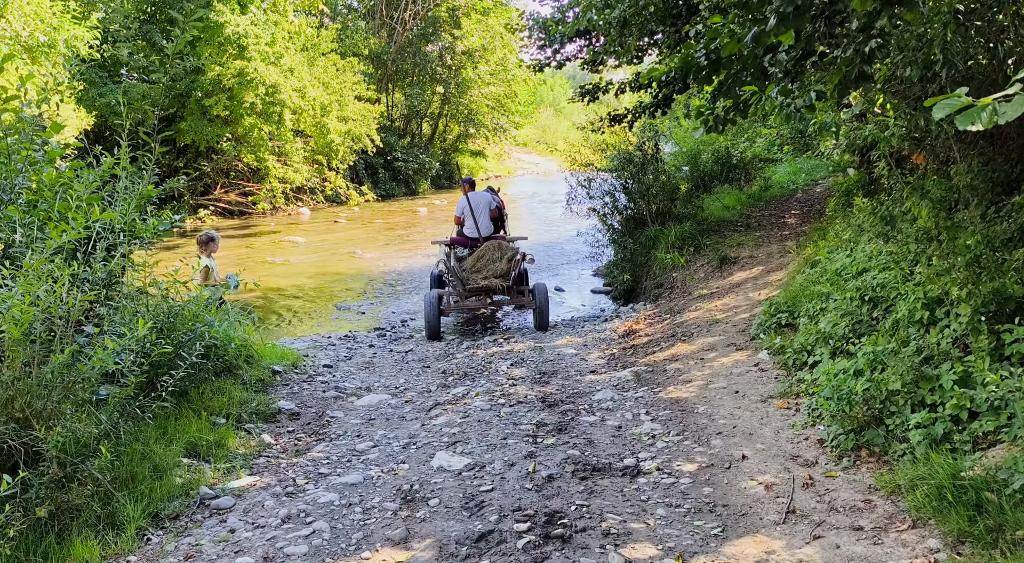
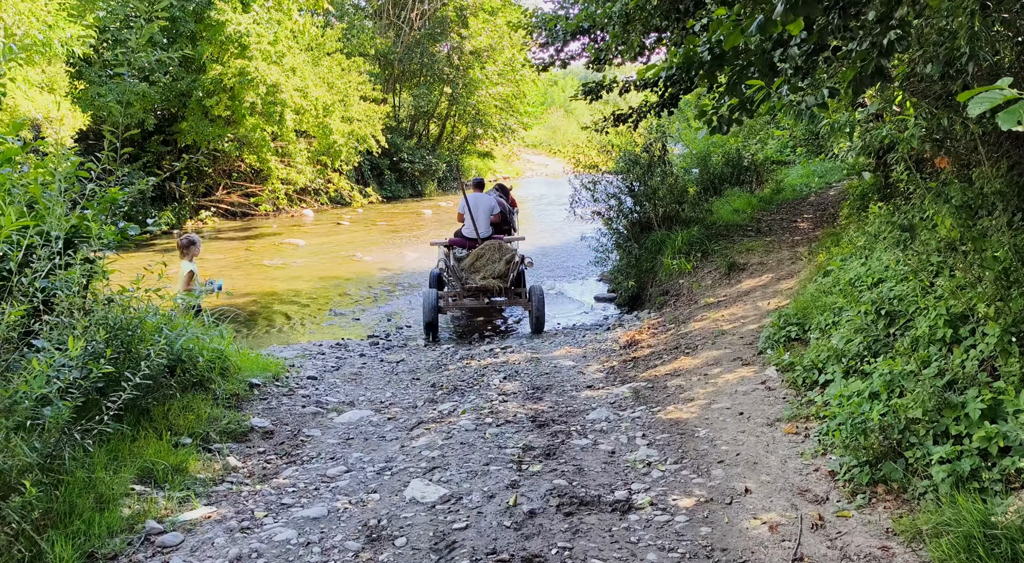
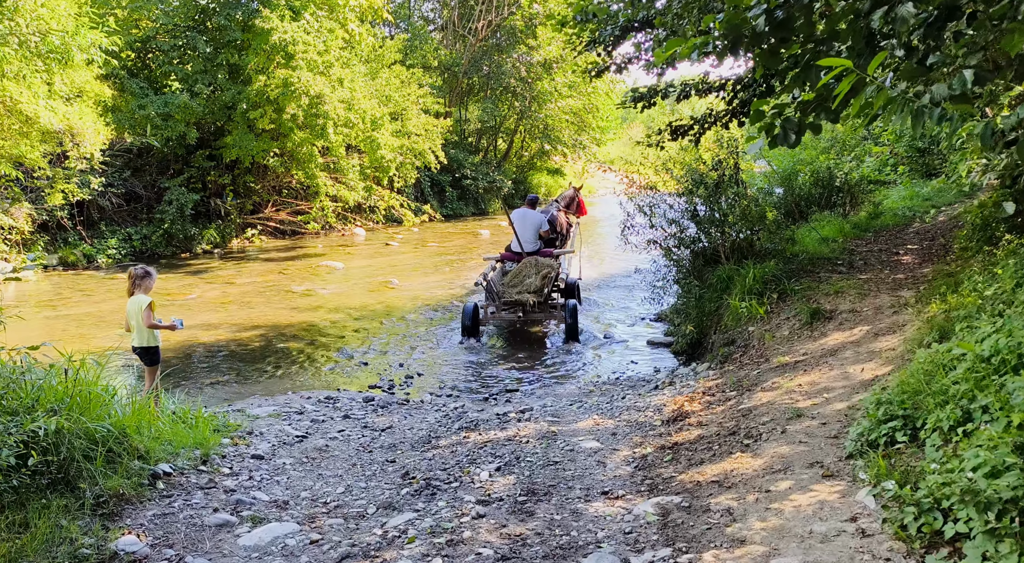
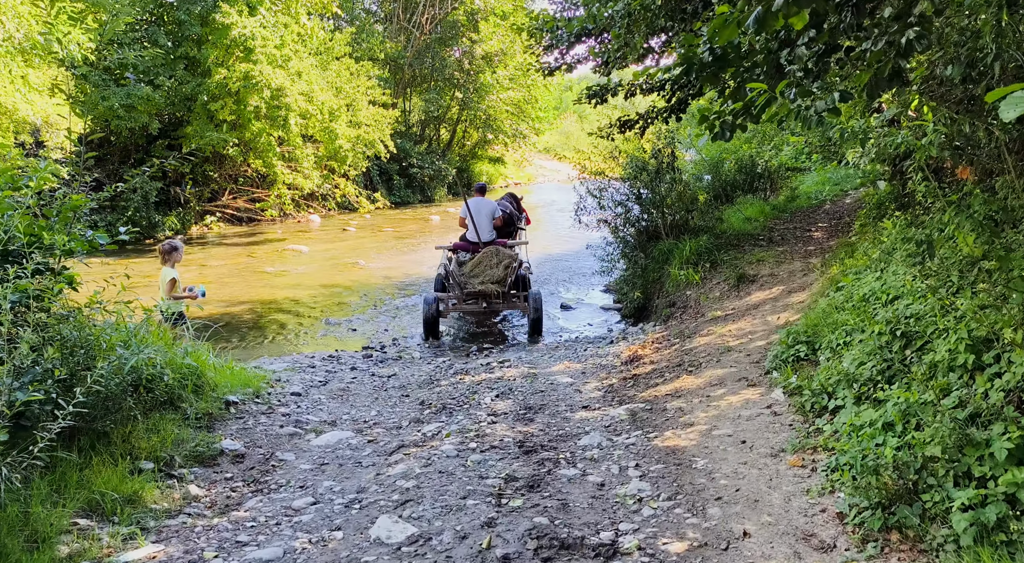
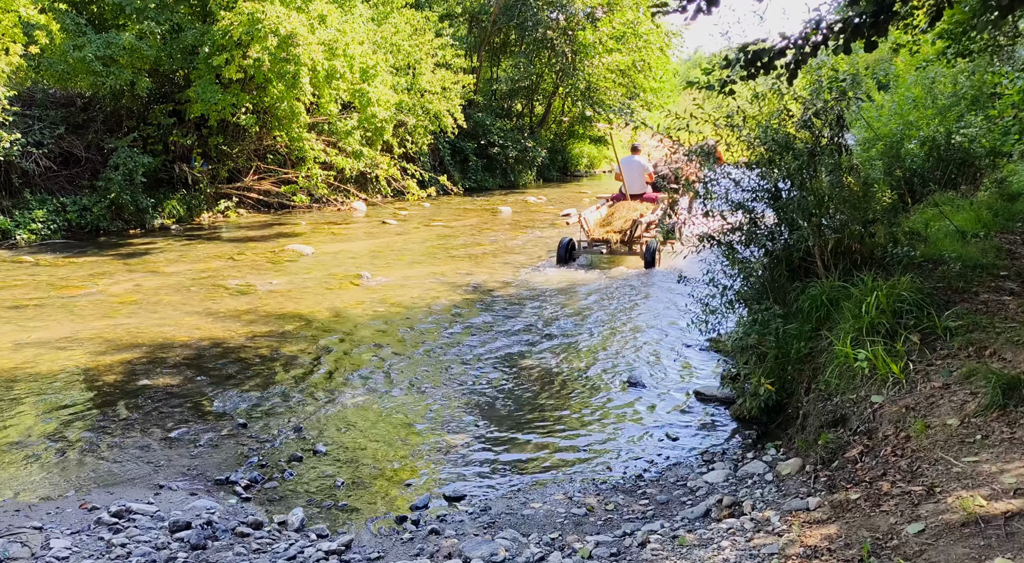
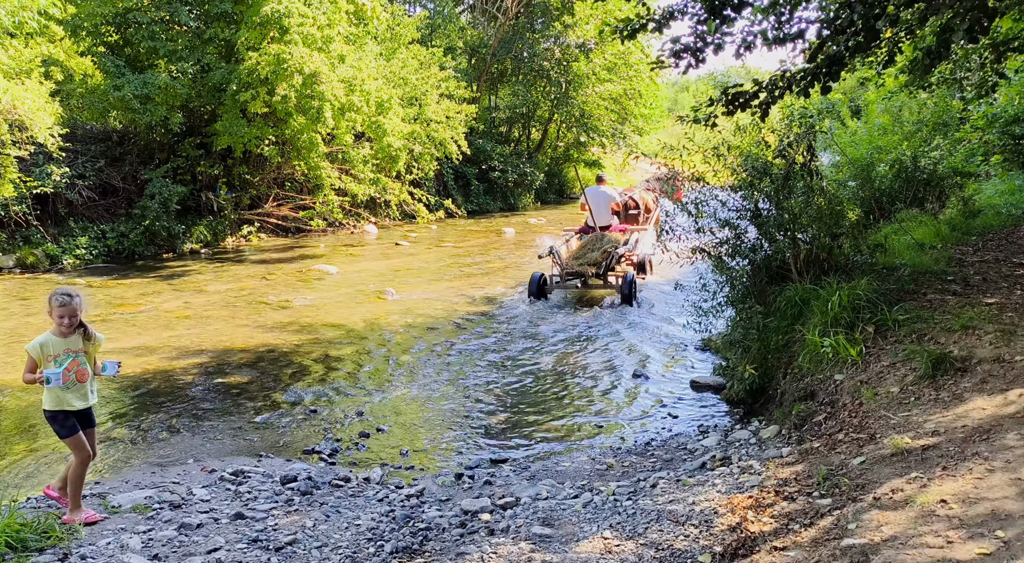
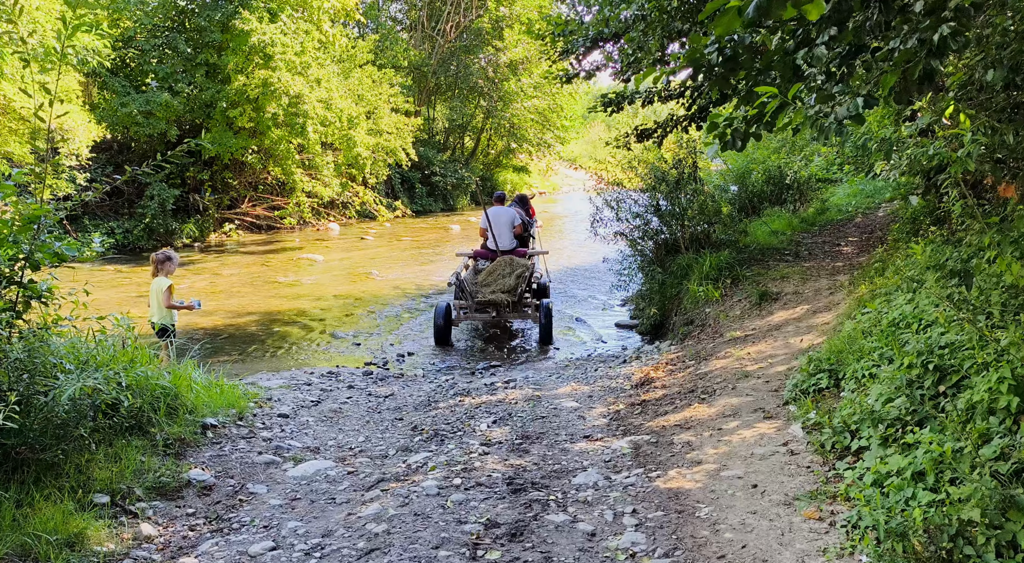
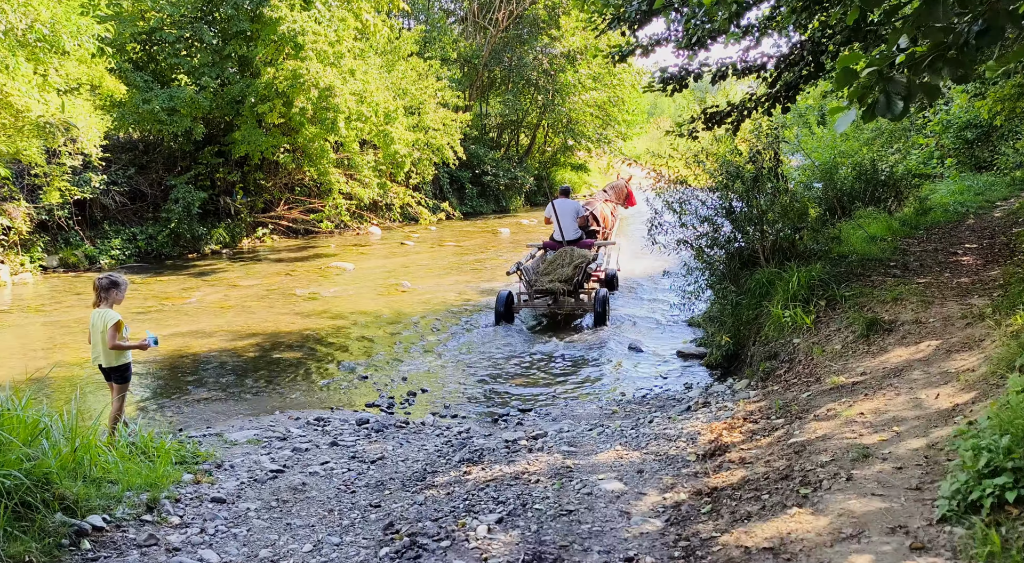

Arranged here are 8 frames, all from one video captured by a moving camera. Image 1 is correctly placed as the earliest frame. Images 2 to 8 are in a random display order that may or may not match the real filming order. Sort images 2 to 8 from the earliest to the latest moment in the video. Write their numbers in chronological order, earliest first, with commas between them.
2, 4, 7, 3, 8, 6, 5
